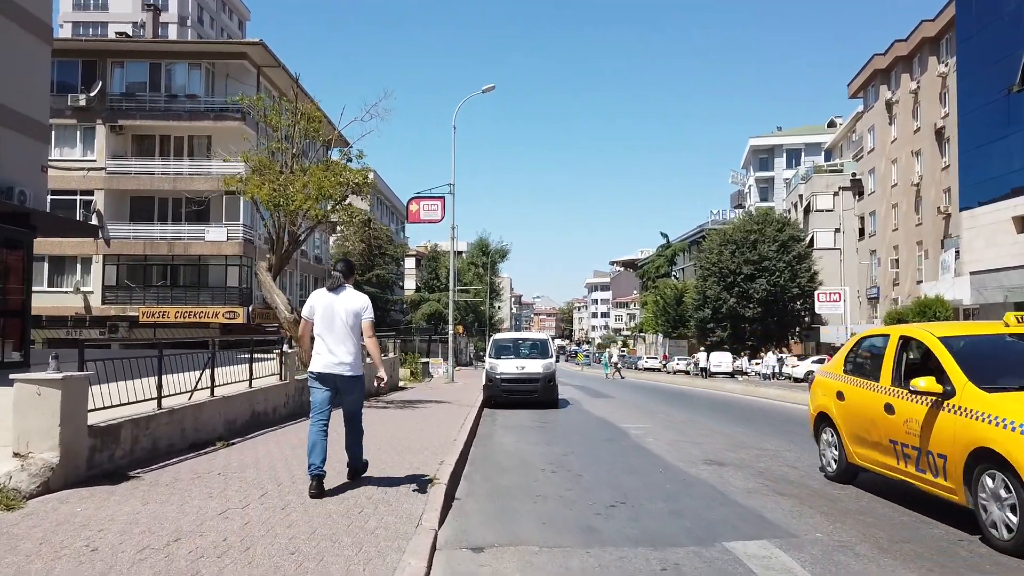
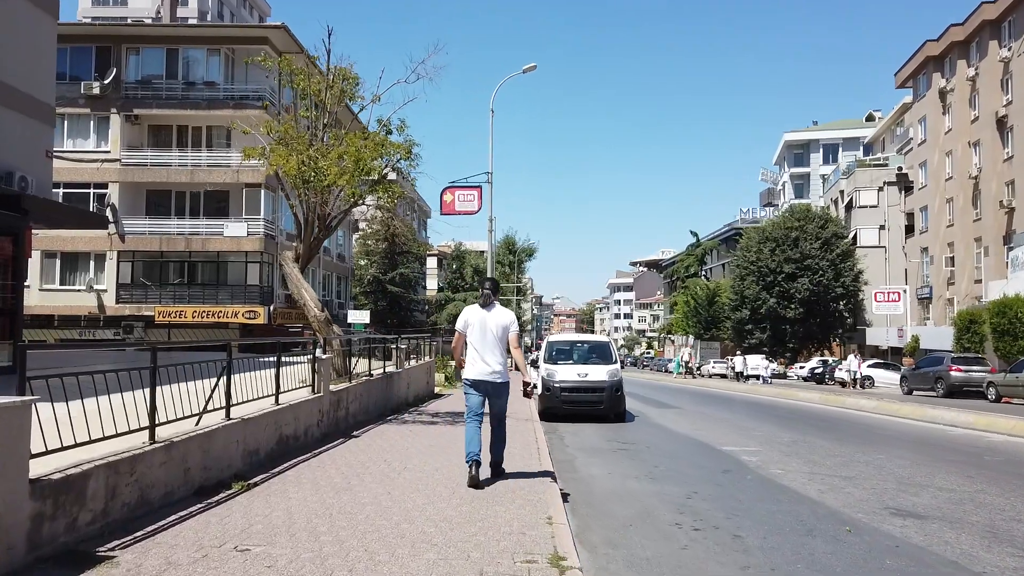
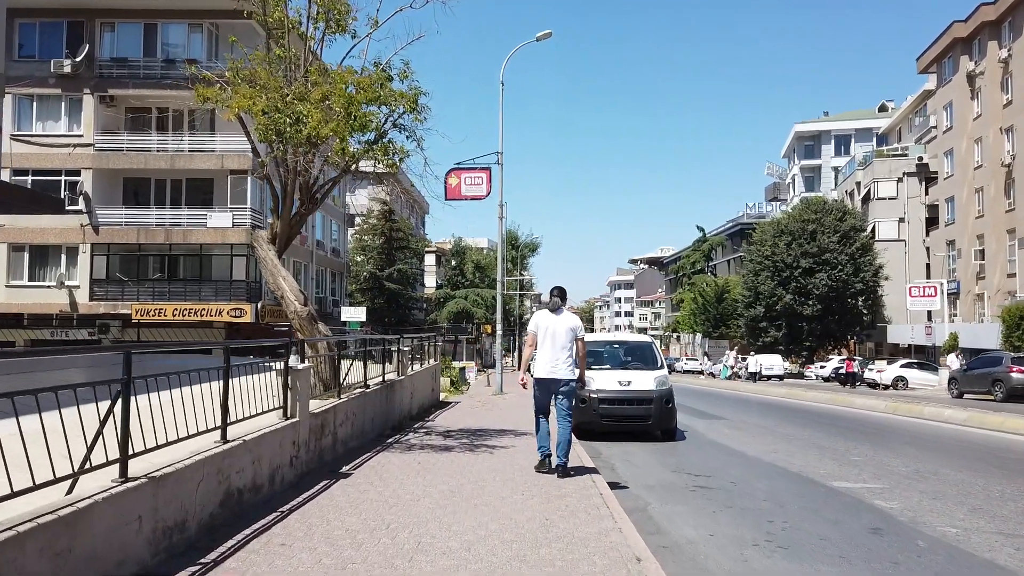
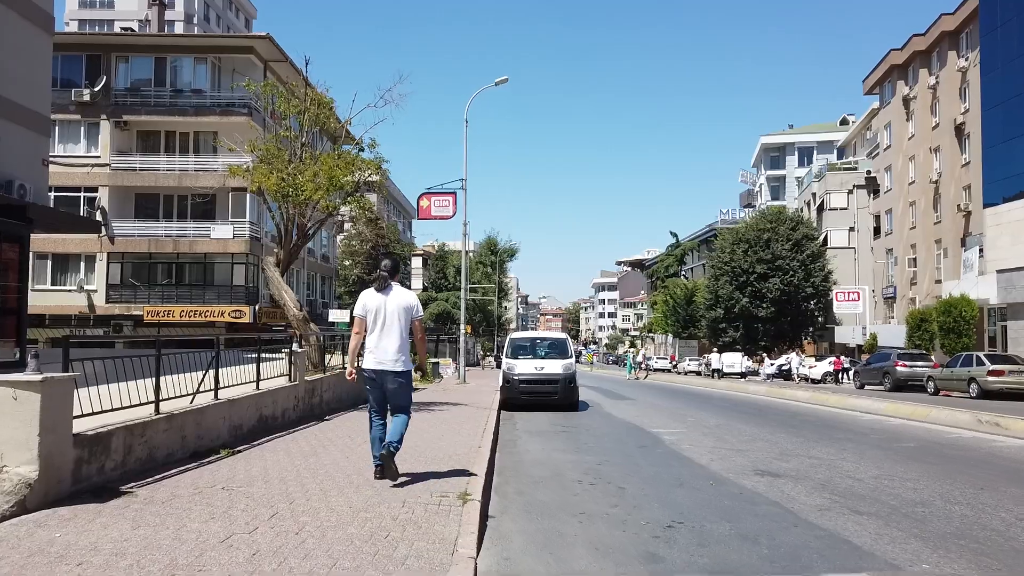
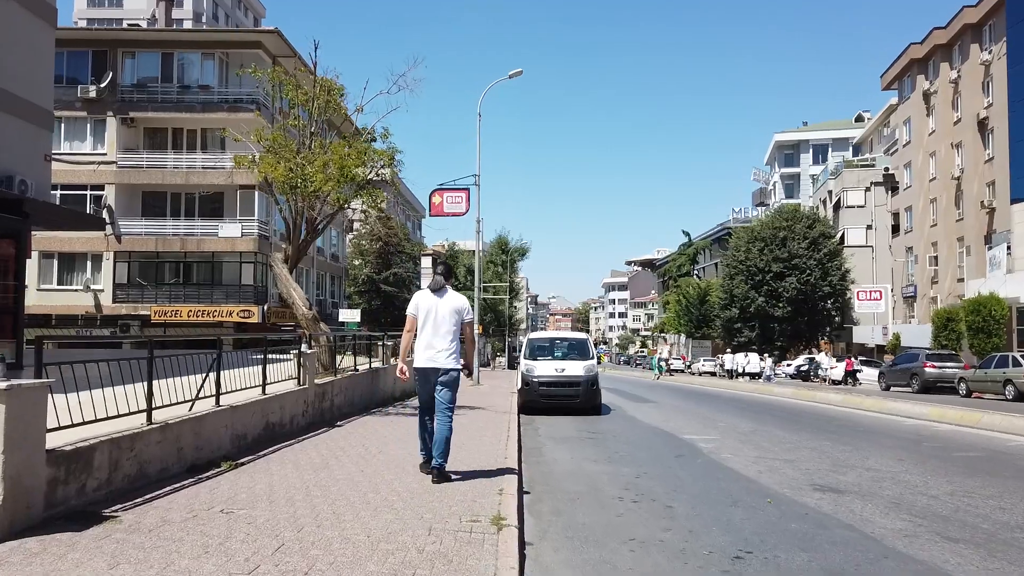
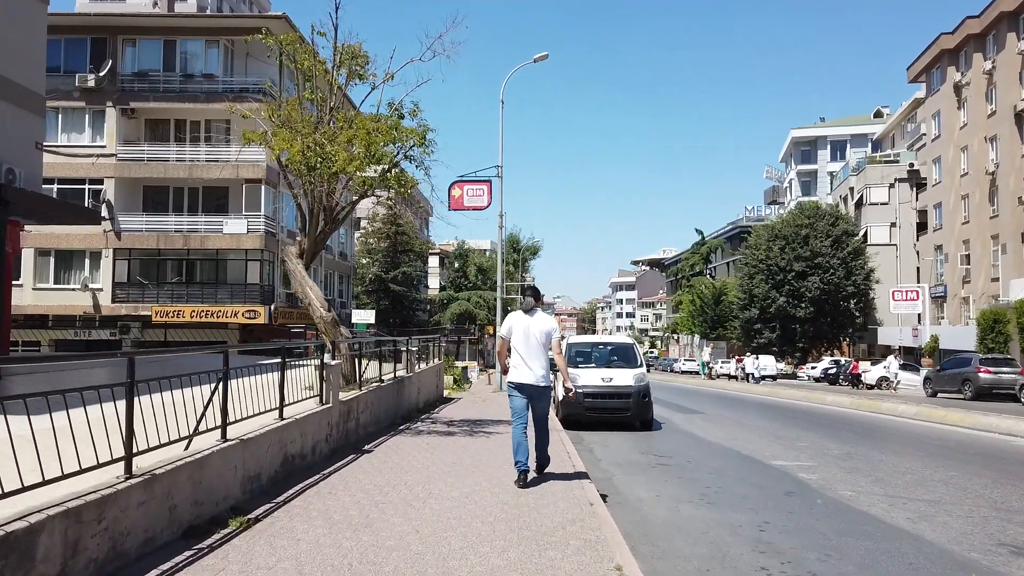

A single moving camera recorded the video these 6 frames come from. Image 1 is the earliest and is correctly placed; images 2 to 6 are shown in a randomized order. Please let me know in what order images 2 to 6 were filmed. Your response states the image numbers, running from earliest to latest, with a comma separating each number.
4, 5, 2, 6, 3
